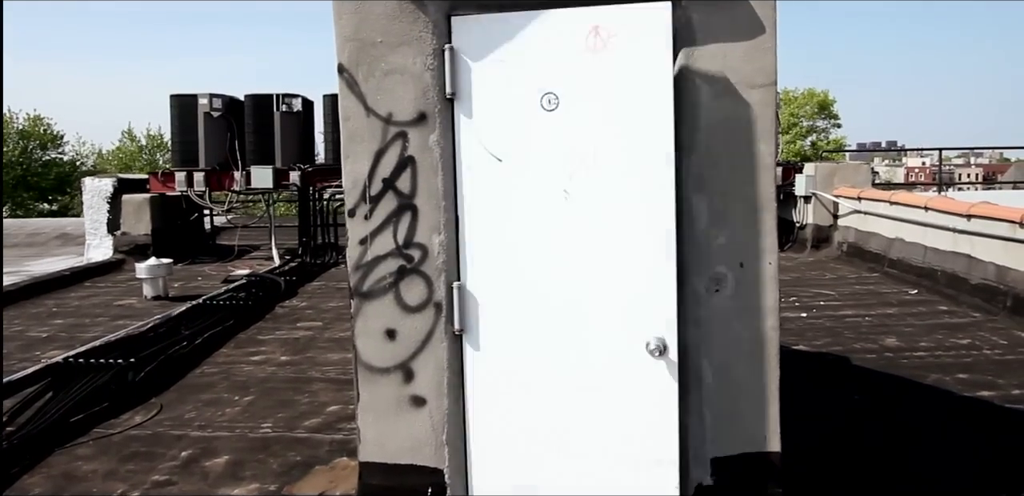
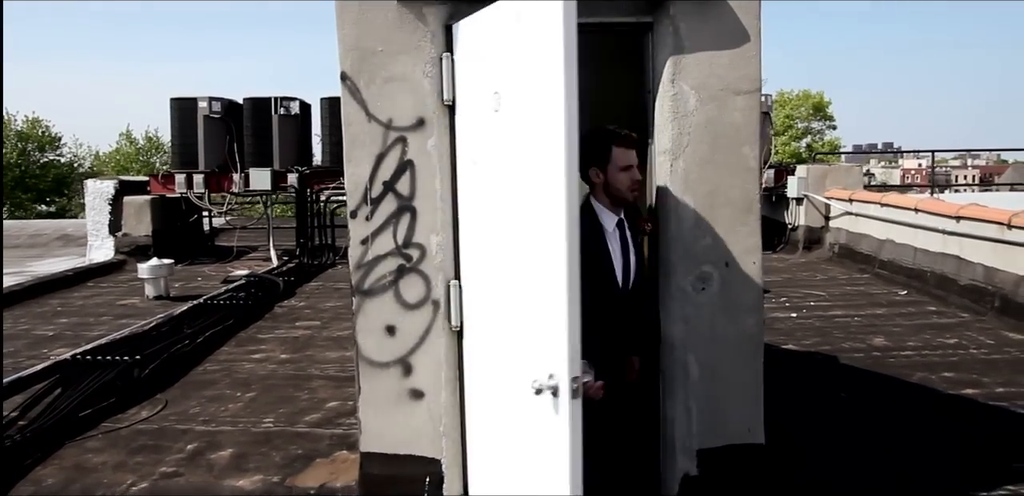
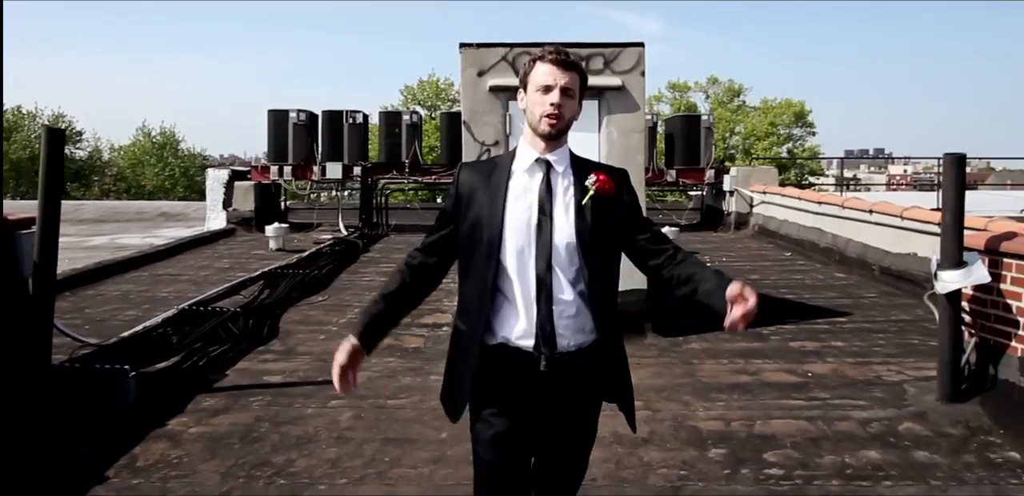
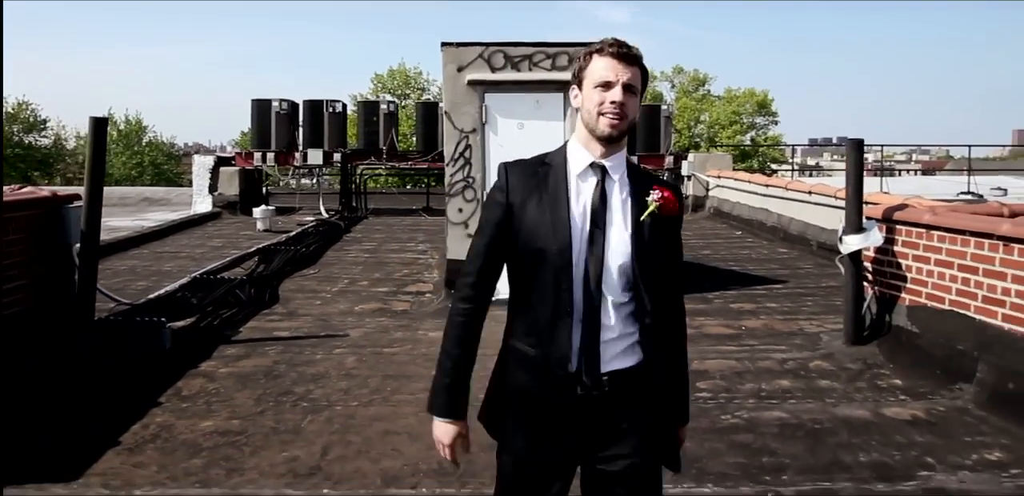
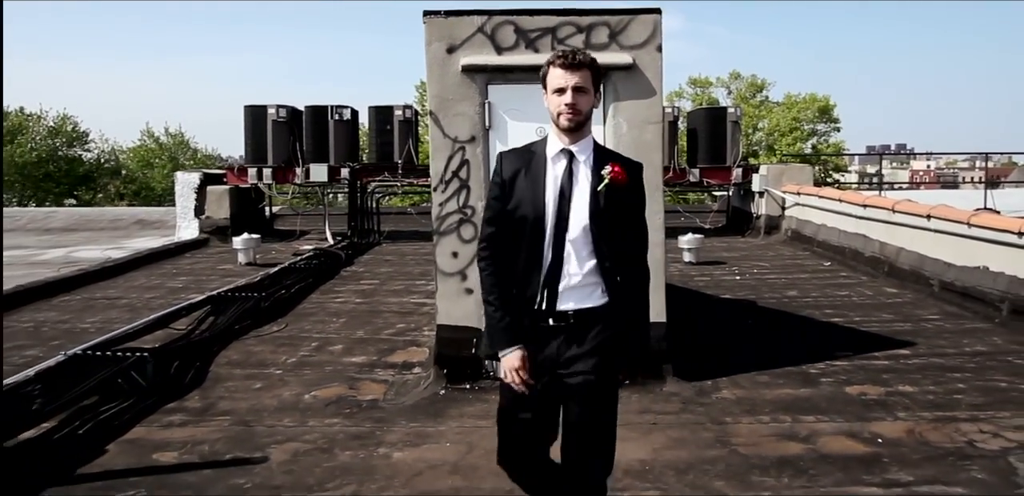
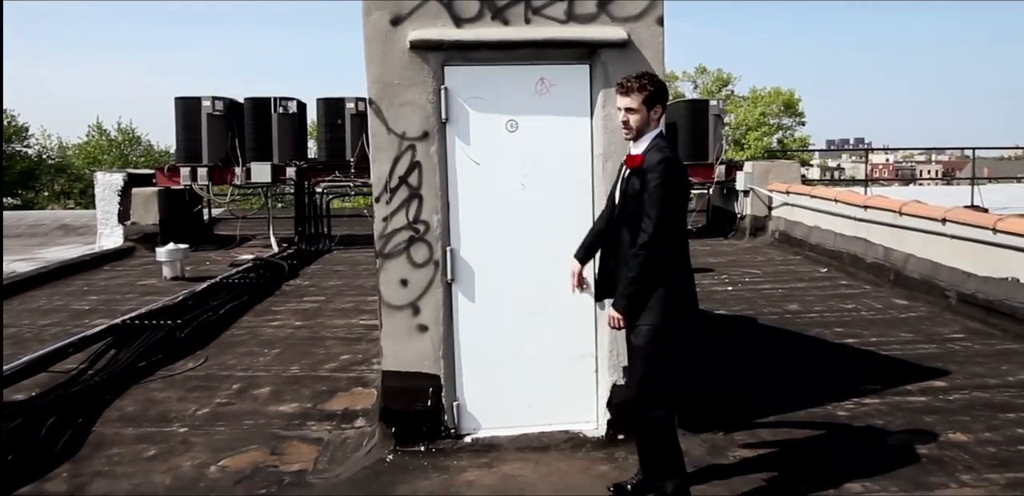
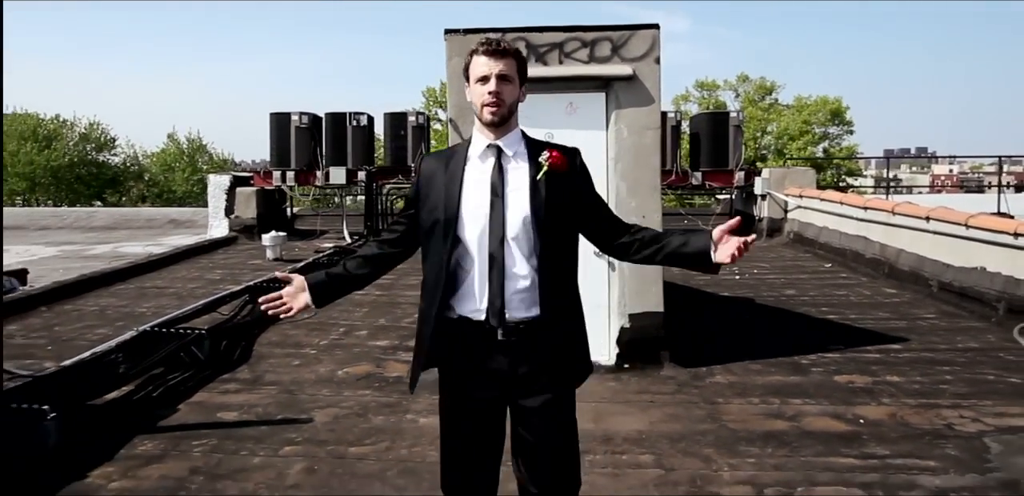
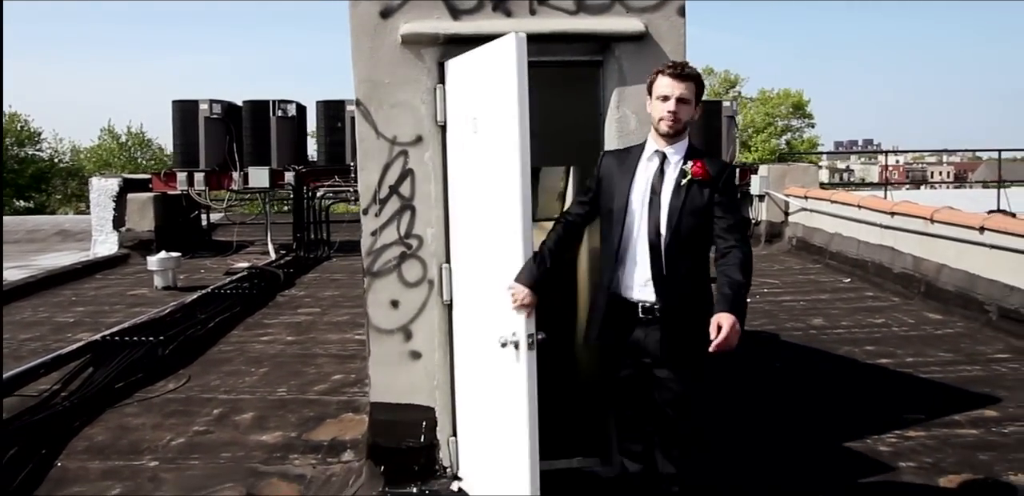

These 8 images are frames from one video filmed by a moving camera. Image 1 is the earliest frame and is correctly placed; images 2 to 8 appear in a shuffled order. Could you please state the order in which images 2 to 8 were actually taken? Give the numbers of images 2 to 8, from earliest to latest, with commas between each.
2, 8, 6, 5, 7, 3, 4
